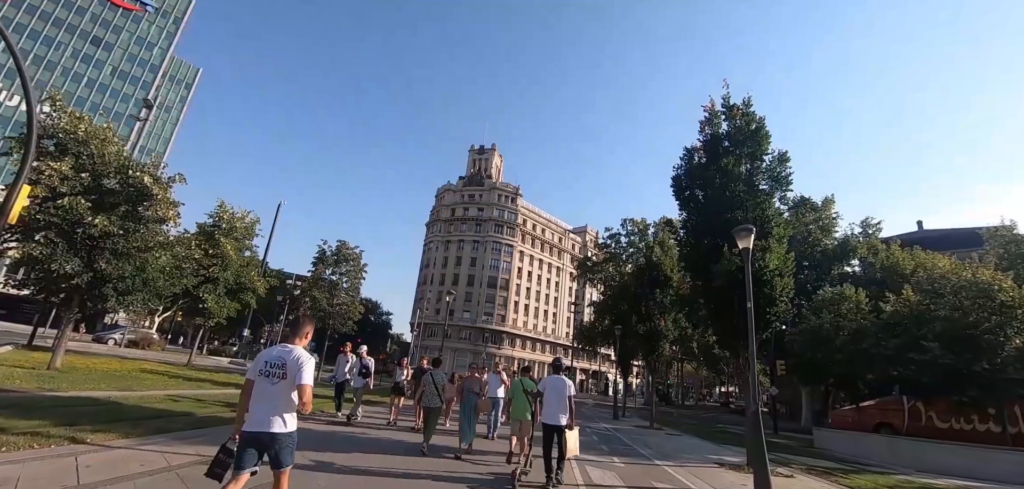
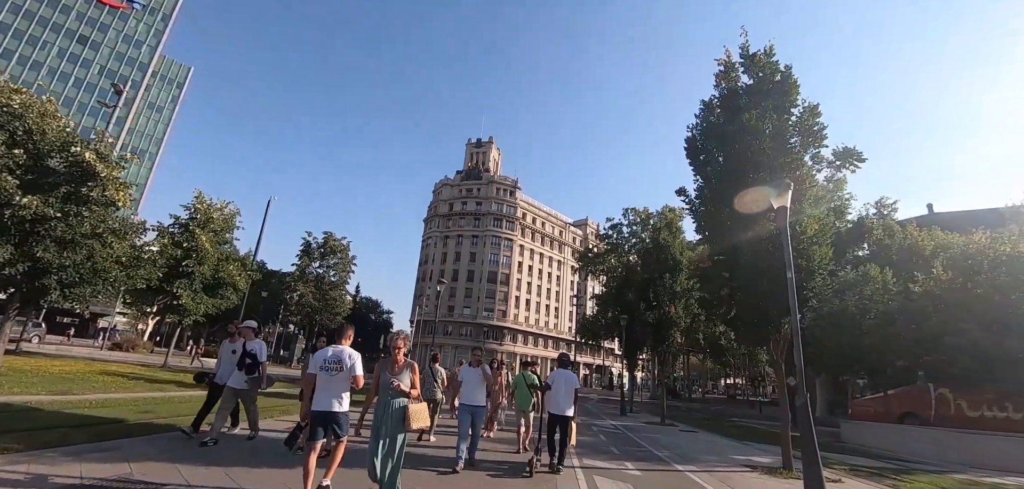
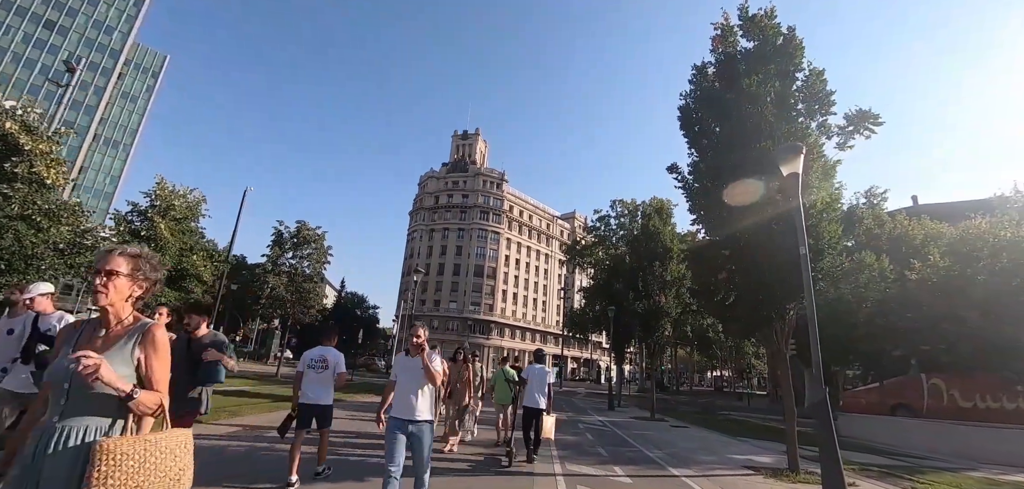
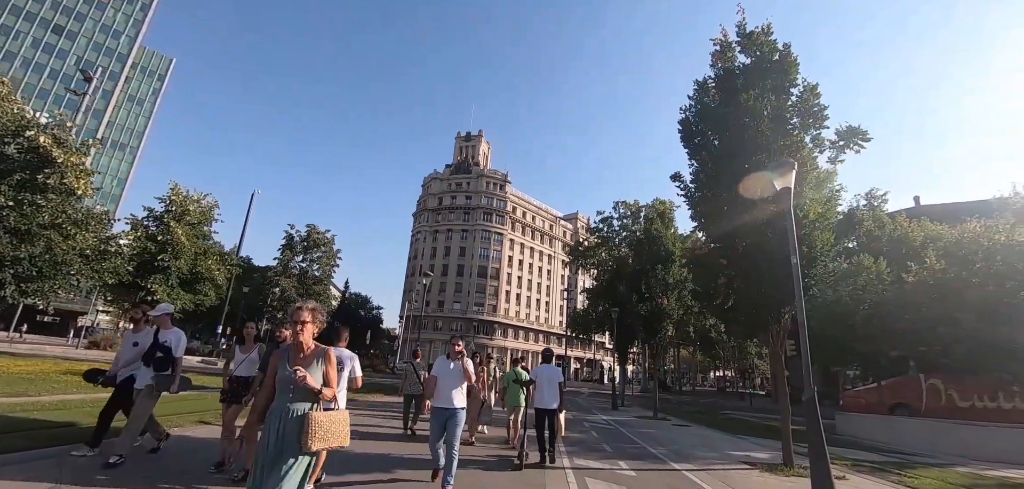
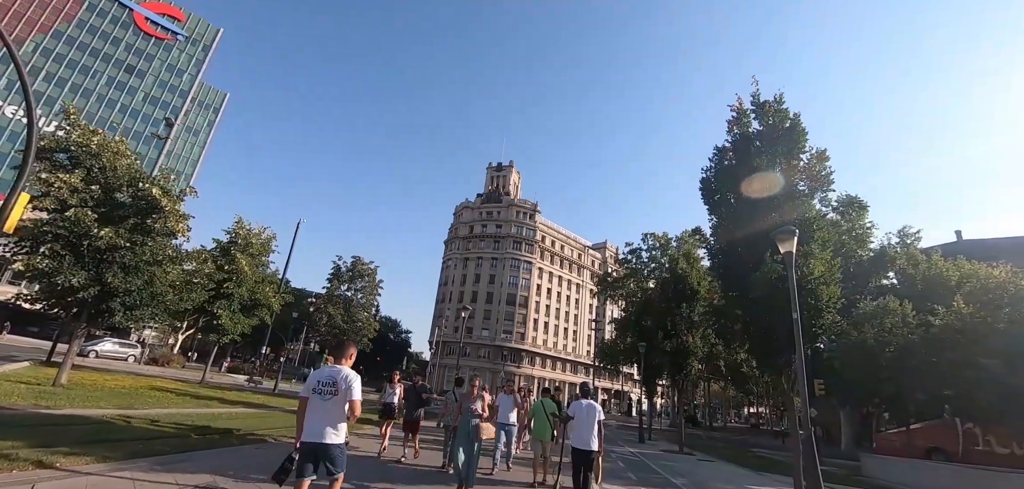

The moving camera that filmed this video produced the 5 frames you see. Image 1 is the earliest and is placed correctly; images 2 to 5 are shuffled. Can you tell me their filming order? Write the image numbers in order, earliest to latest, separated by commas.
5, 2, 4, 3
